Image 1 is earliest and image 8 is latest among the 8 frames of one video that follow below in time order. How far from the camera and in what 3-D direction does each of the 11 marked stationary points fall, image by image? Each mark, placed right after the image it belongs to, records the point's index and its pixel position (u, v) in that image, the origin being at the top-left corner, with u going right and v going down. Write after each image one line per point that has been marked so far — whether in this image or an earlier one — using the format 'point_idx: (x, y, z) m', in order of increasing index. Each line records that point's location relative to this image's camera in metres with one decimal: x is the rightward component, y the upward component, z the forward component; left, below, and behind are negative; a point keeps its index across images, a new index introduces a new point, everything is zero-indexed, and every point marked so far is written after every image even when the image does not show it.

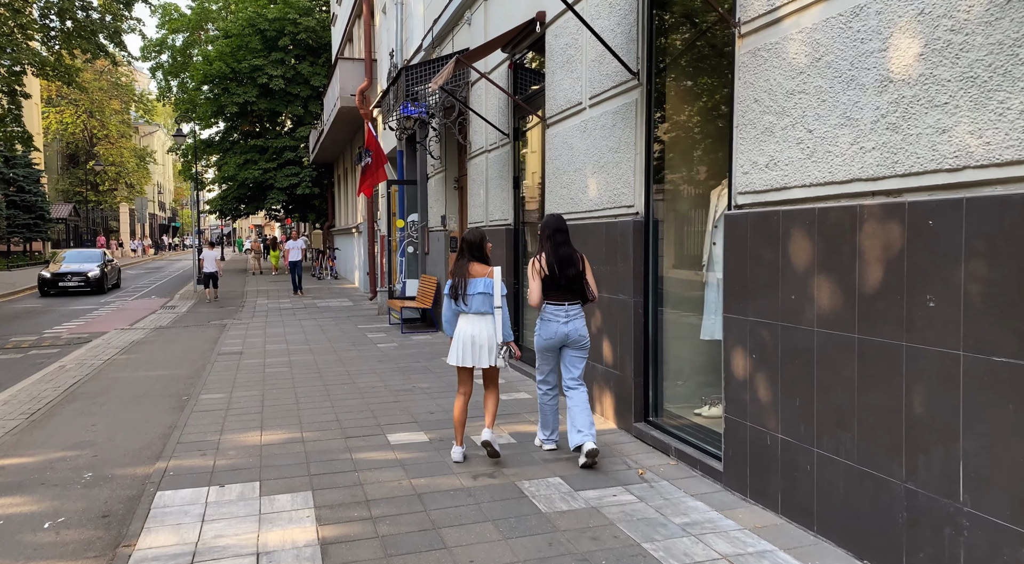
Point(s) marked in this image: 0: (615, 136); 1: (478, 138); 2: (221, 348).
0: (+0.8, +1.1, +6.0) m
1: (-0.4, +1.8, +10.2) m
2: (-4.1, -0.9, +11.5) m
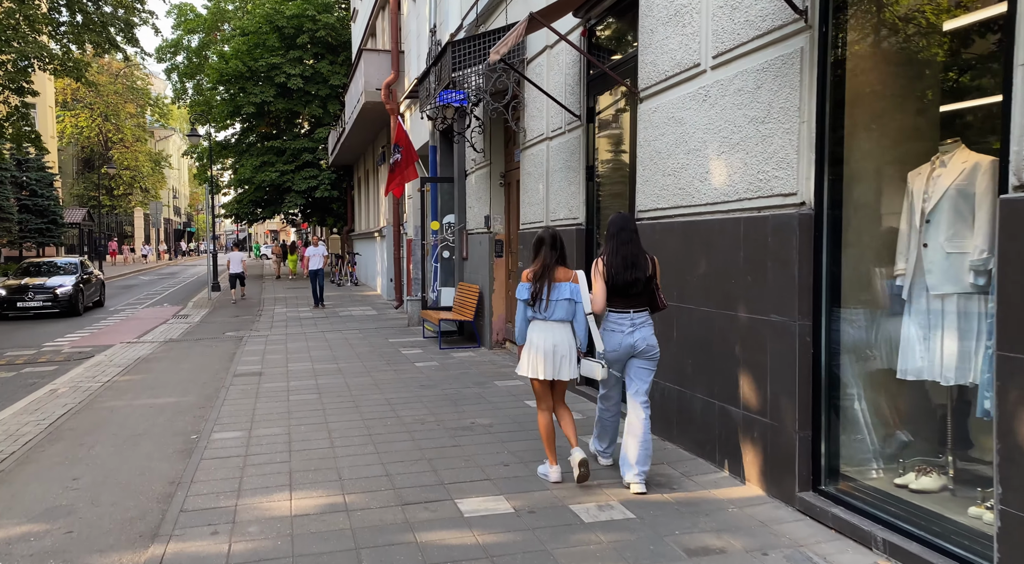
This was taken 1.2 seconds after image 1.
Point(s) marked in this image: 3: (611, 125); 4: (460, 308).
0: (+1.4, +1.0, +4.5) m
1: (+0.3, +1.7, +8.7) m
2: (-3.4, -1.1, +10.1) m
3: (+0.9, +1.4, +7.1) m
4: (-0.8, -0.4, +12.2) m
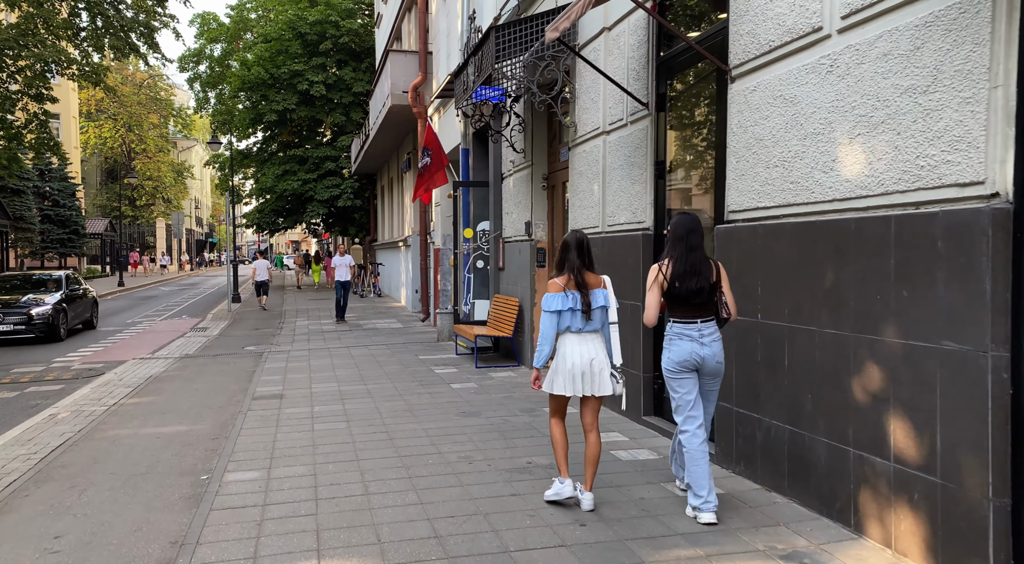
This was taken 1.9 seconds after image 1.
0: (+1.8, +0.9, +3.5) m
1: (+0.8, +1.6, +7.7) m
2: (-2.9, -1.2, +9.2) m
3: (+1.3, +1.3, +6.1) m
4: (-0.2, -0.6, +11.2) m
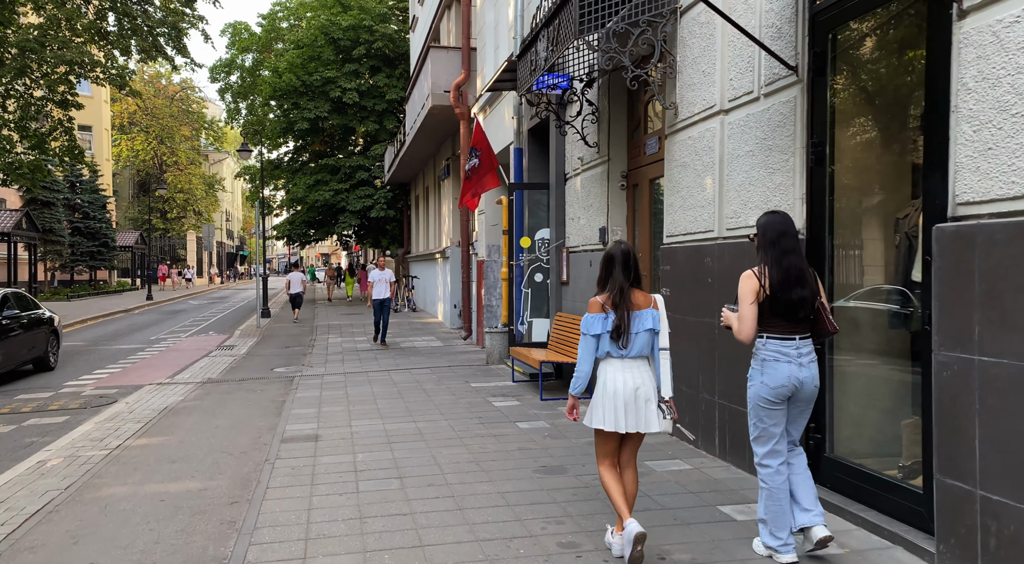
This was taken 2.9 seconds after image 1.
0: (+2.3, +0.8, +1.9) m
1: (+1.4, +1.5, +6.2) m
2: (-2.1, -1.4, +7.7) m
3: (+2.0, +1.2, +4.5) m
4: (+0.6, -0.8, +9.7) m
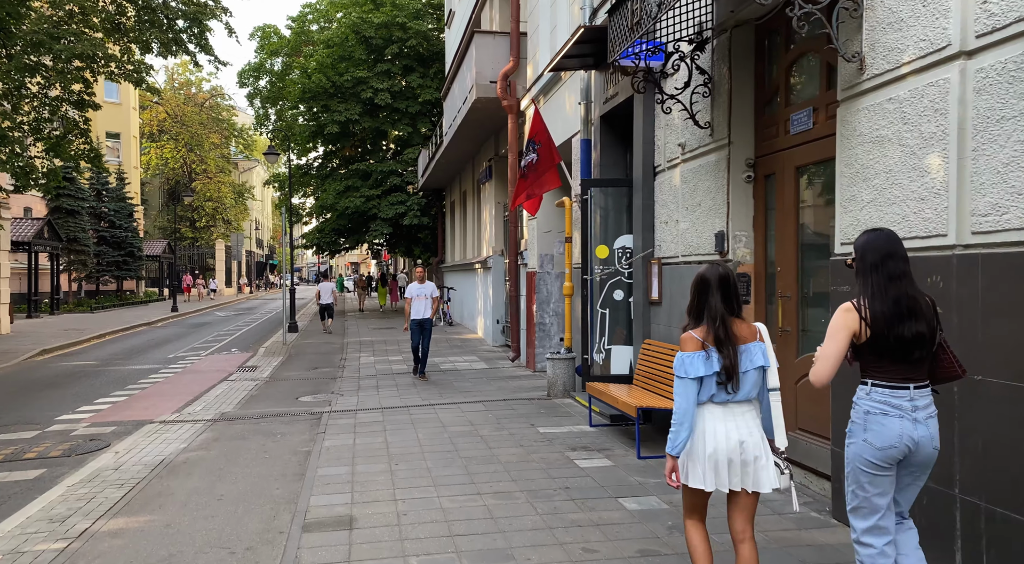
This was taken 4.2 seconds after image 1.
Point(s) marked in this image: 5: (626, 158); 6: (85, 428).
0: (+2.8, +0.7, -0.2) m
1: (+2.1, +1.3, +4.2) m
2: (-1.4, -1.5, +5.8) m
3: (+2.6, +1.0, +2.4) m
4: (+1.4, -1.0, +7.6) m
5: (+1.4, +1.5, +10.0) m
6: (-5.3, -1.8, +10.1) m
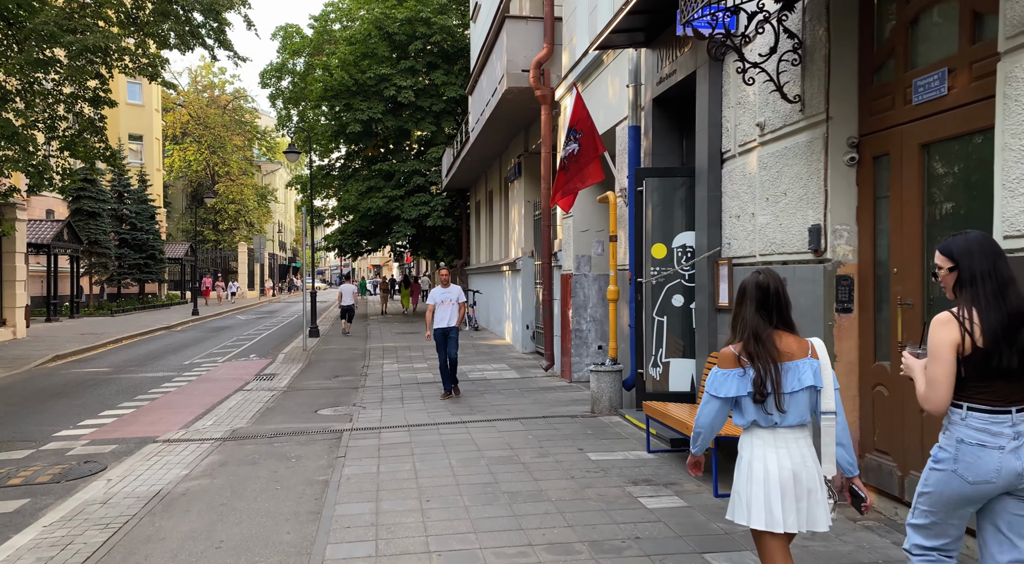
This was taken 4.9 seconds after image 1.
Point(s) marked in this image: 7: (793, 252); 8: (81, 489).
0: (+3.0, +0.7, -1.3) m
1: (+2.4, +1.3, +3.0) m
2: (-1.1, -1.6, +4.7) m
3: (+2.8, +1.0, +1.3) m
4: (+1.8, -1.0, +6.5) m
5: (+1.9, +1.5, +8.9) m
6: (-4.9, -1.8, +9.2) m
7: (+2.0, +0.2, +5.9) m
8: (-3.7, -1.8, +6.9) m
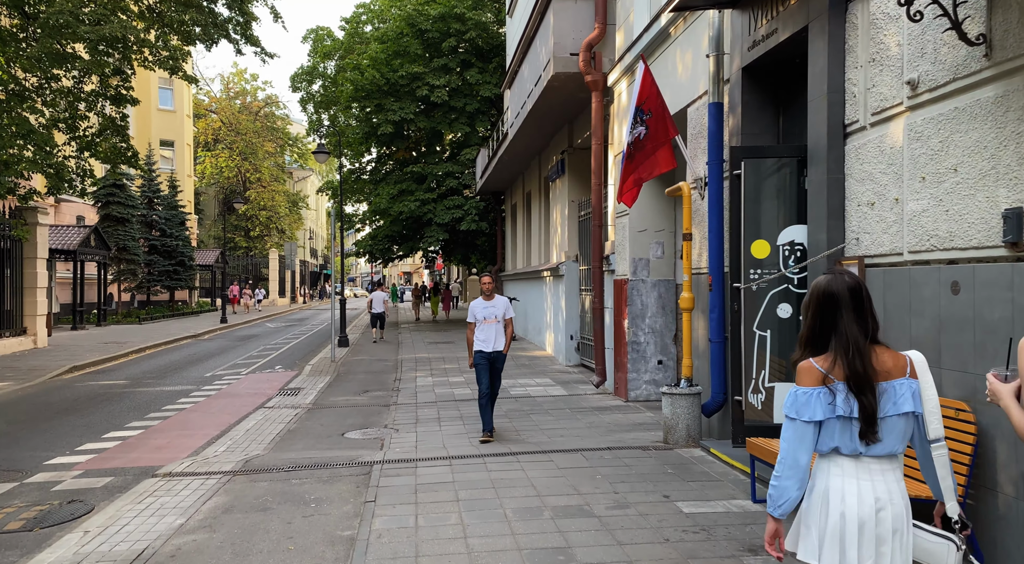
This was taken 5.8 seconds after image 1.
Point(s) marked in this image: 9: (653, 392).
0: (+3.1, +0.8, -2.9) m
1: (+2.7, +1.3, +1.5) m
2: (-0.7, -1.6, +3.3) m
3: (+3.1, +1.0, -0.2) m
4: (+2.2, -1.0, +5.0) m
5: (+2.4, +1.4, +7.4) m
6: (-4.3, -1.9, +7.9) m
7: (+2.5, +0.2, +4.4) m
8: (-3.2, -1.8, +5.6) m
9: (+2.0, -1.6, +11.7) m
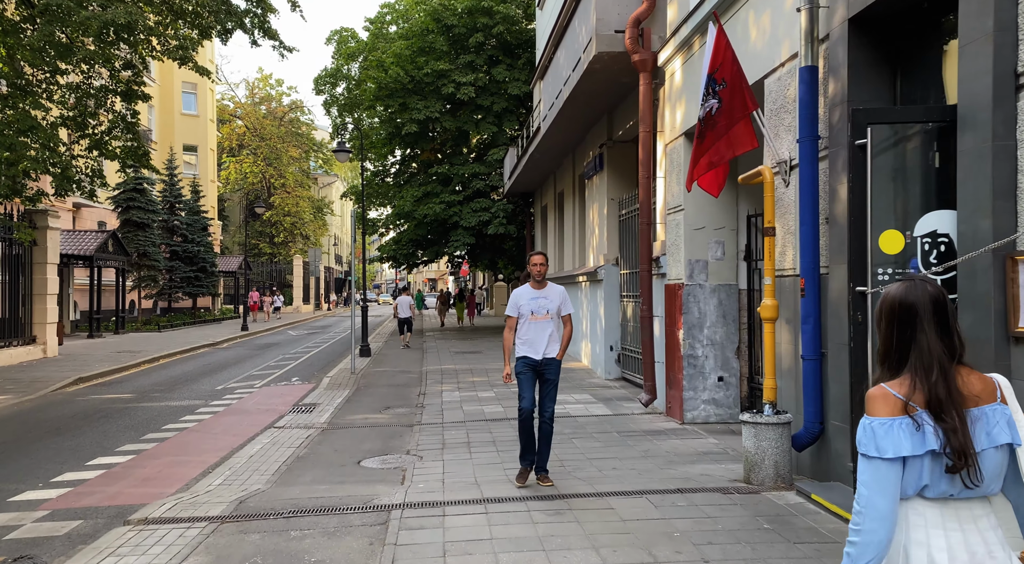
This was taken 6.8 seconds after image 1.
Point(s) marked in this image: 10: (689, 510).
0: (+3.2, +0.8, -4.4) m
1: (+2.9, +1.3, +0.1) m
2: (-0.4, -1.6, +1.9) m
3: (+3.2, +1.1, -1.7) m
4: (+2.5, -1.0, +3.5) m
5: (+2.8, +1.4, +5.9) m
6: (-3.9, -2.0, +6.6) m
7: (+2.8, +0.2, +2.9) m
8: (-2.9, -1.8, +4.3) m
9: (+2.5, -1.7, +10.2) m
10: (+1.3, -1.6, +5.8) m
